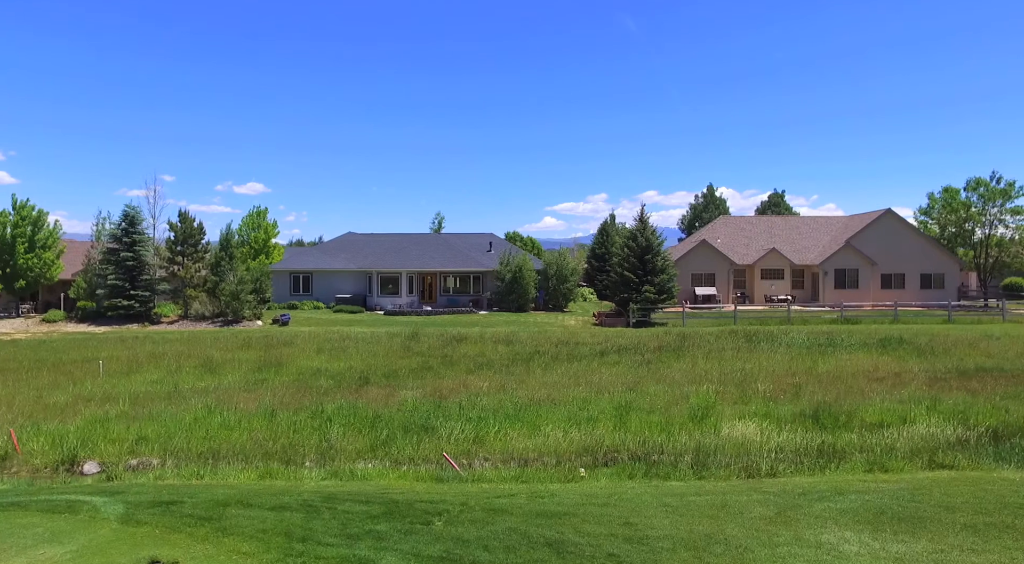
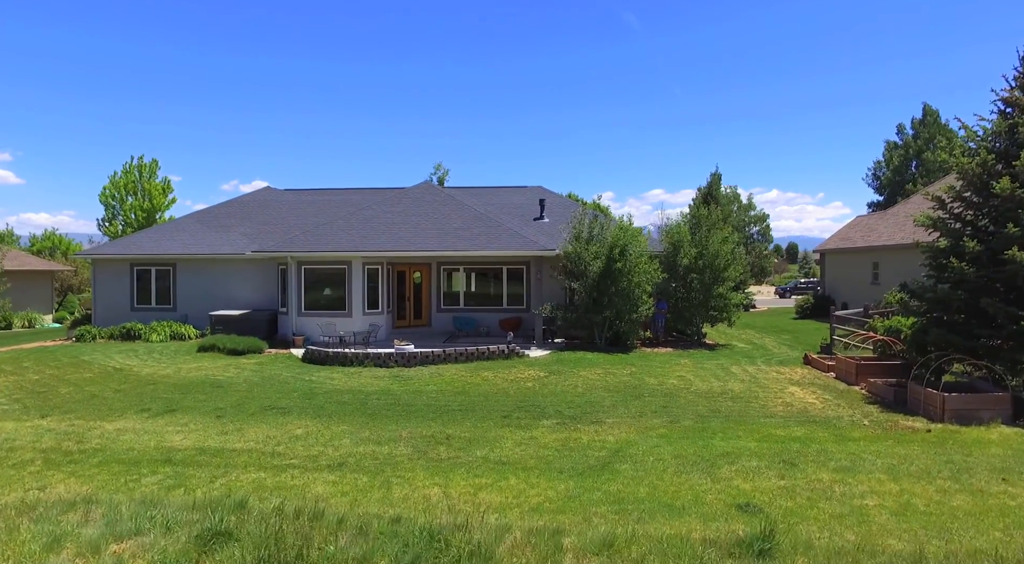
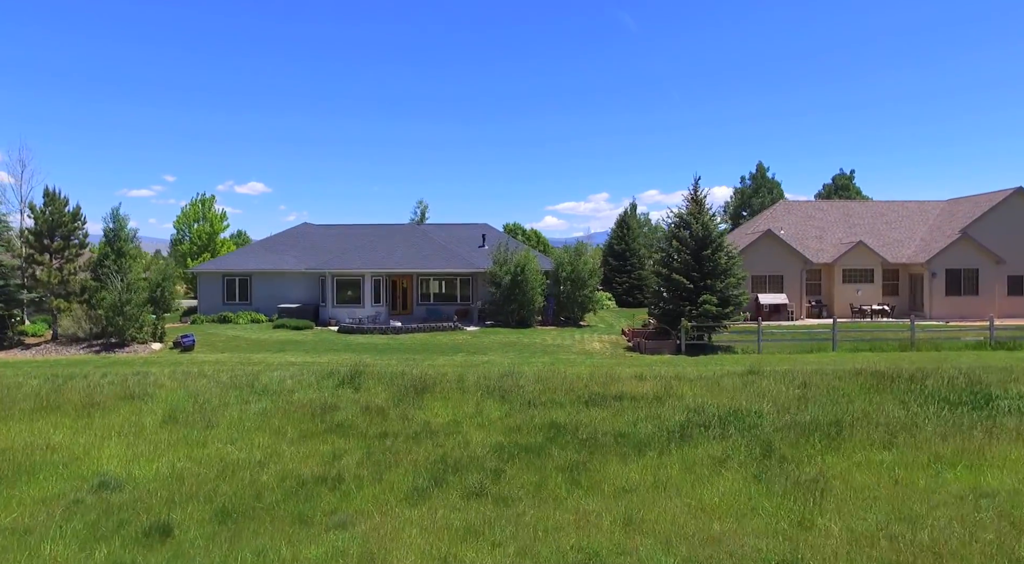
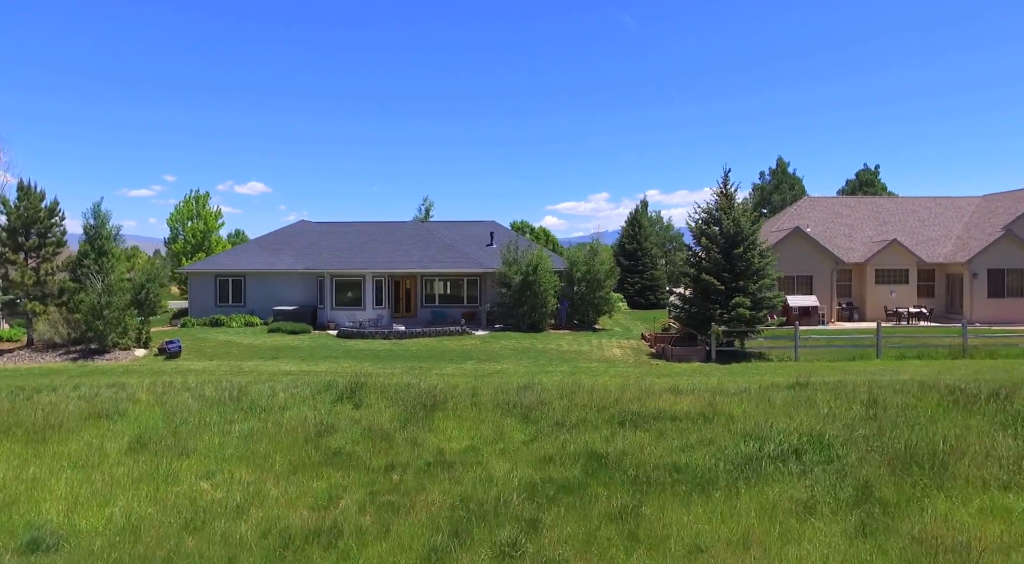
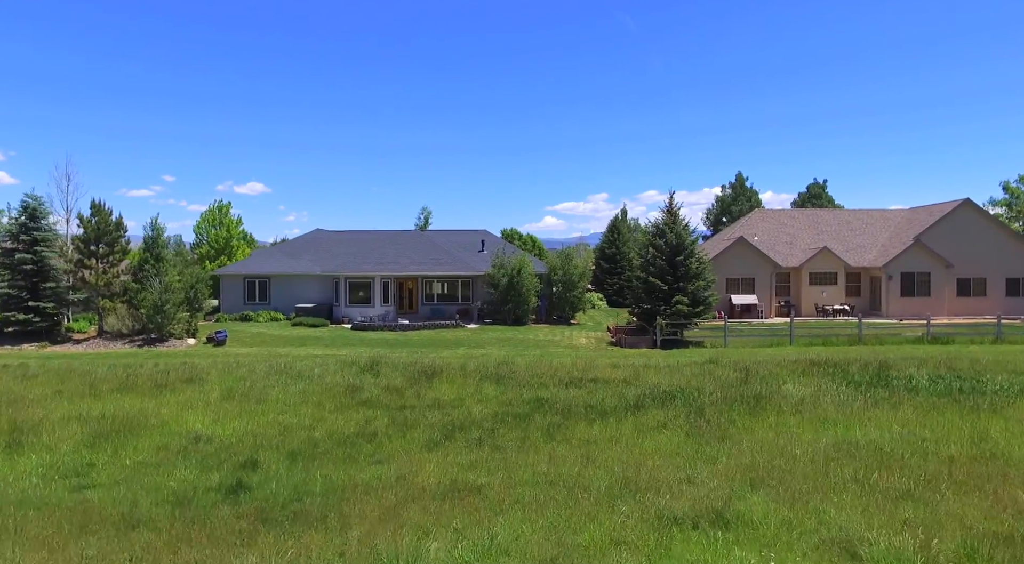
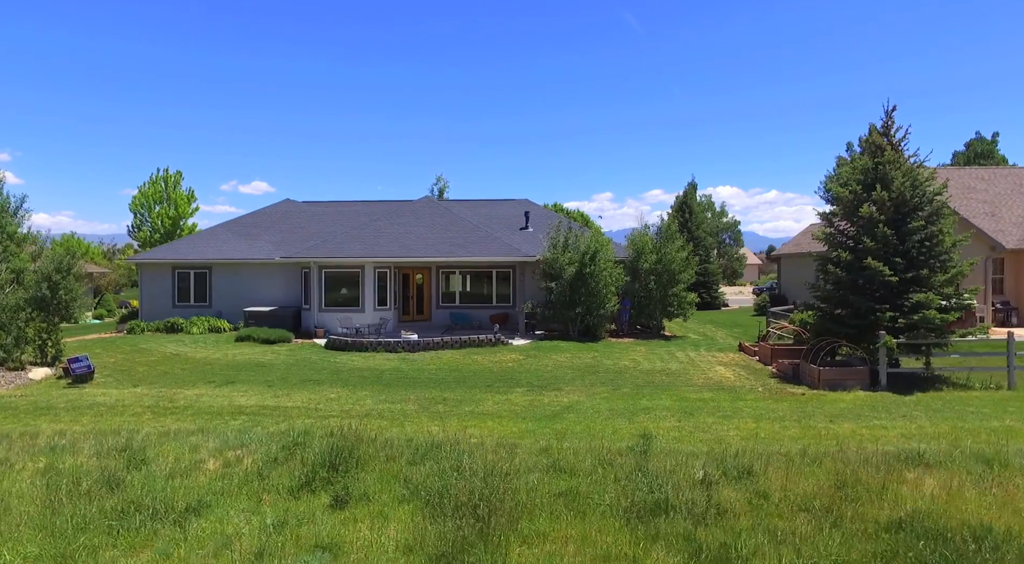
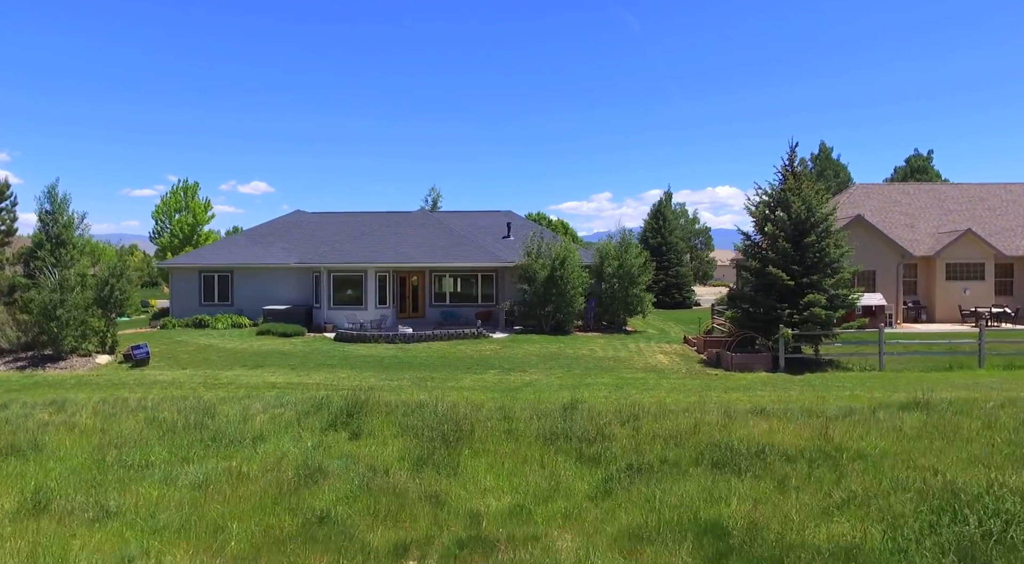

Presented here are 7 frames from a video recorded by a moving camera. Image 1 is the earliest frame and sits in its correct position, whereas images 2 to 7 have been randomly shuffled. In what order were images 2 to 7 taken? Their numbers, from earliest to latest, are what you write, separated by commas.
5, 3, 4, 7, 6, 2
